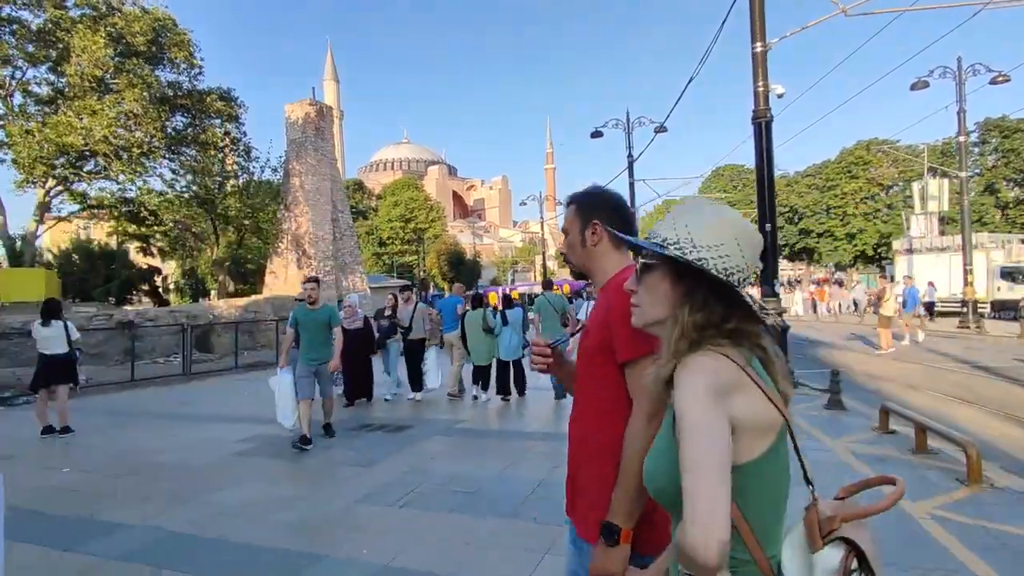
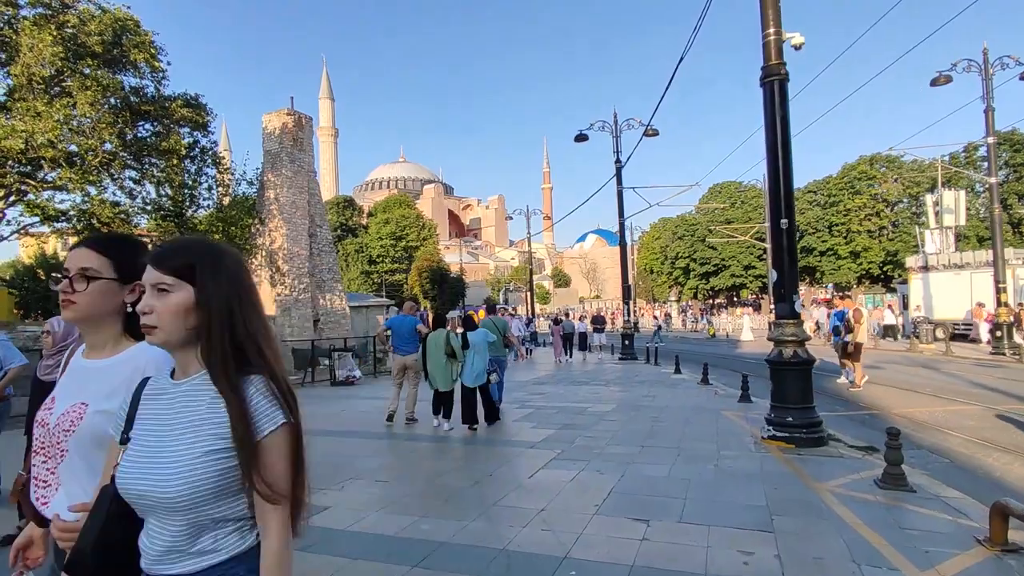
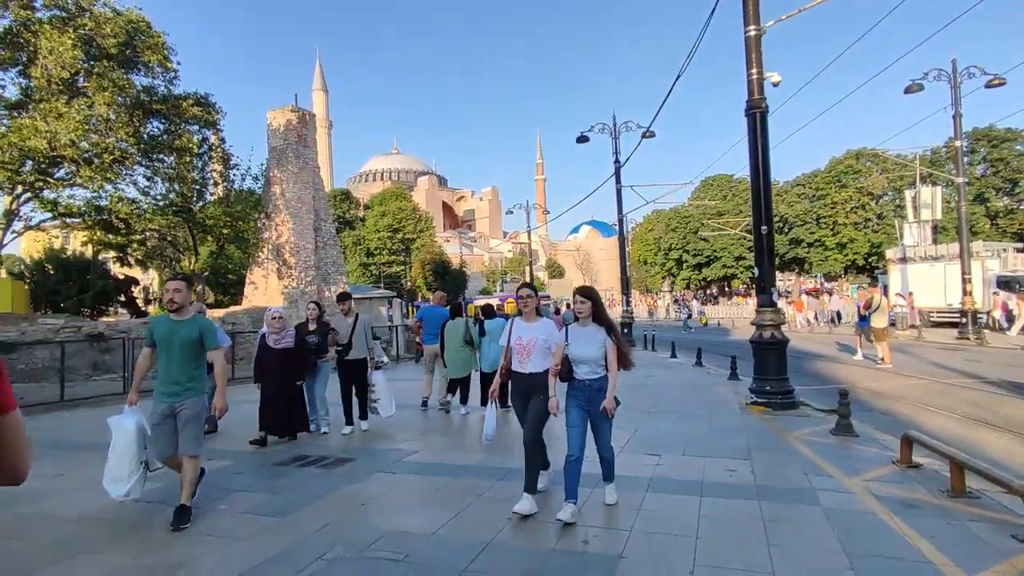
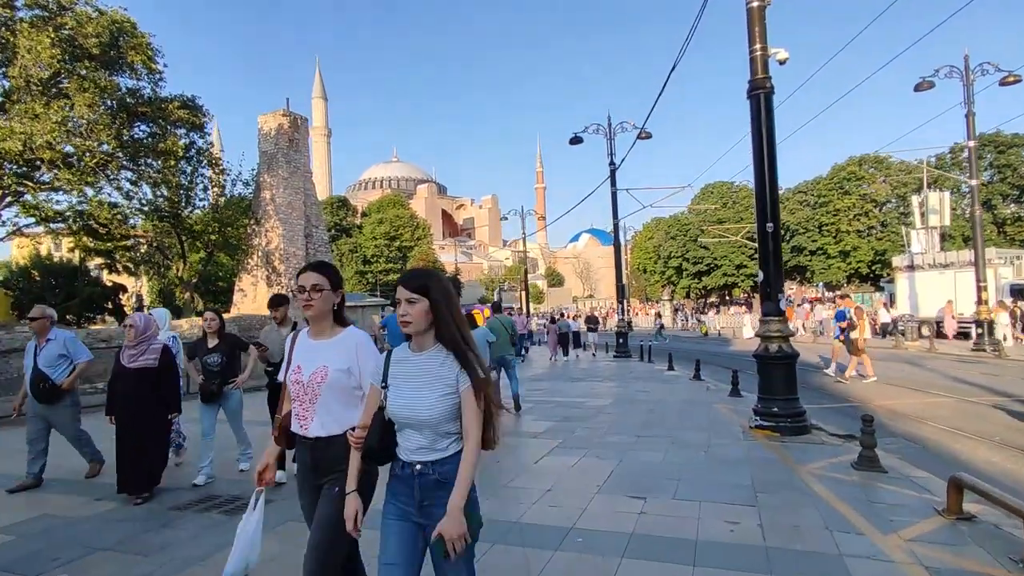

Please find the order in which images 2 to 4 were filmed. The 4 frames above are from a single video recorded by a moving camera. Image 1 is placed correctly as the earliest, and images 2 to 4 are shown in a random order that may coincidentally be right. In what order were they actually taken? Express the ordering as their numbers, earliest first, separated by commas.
3, 4, 2
